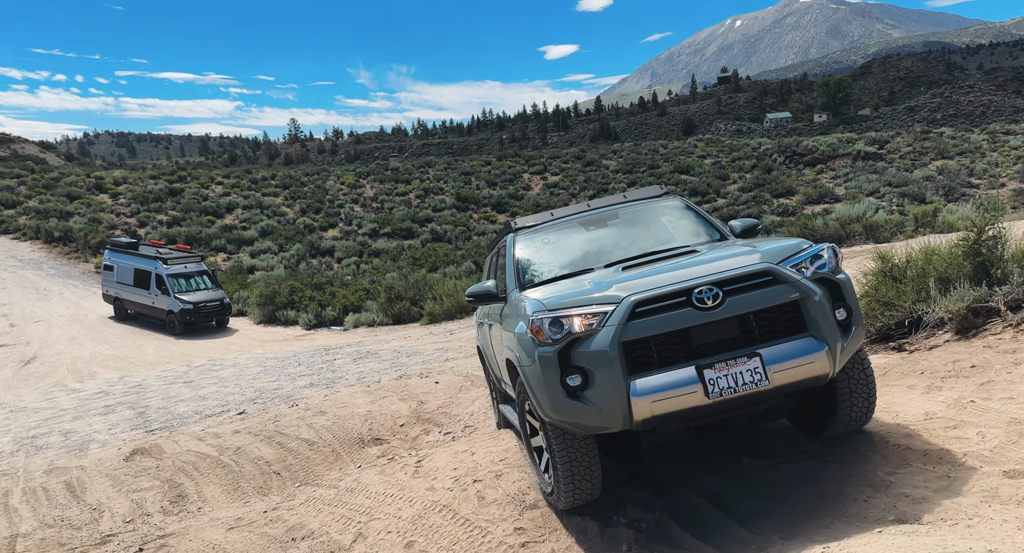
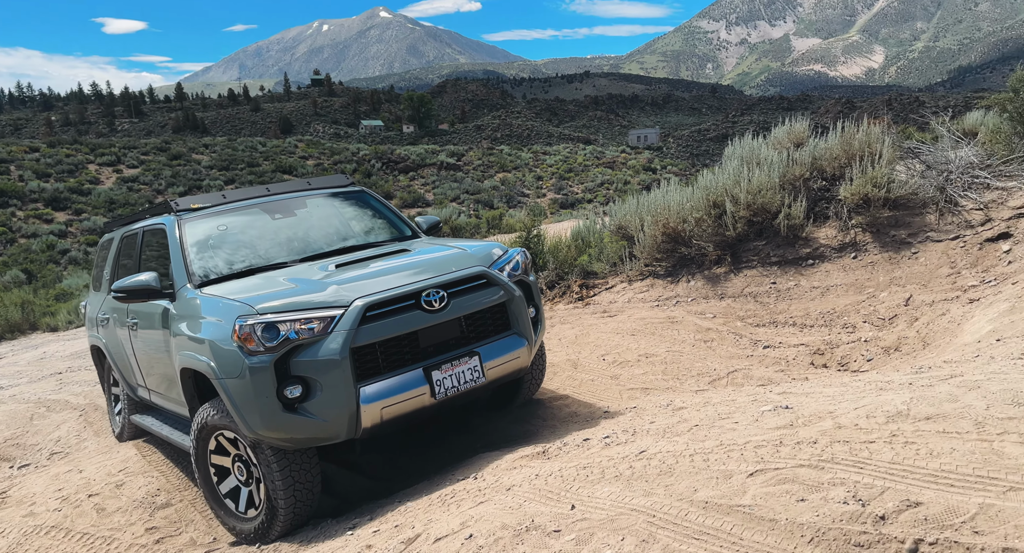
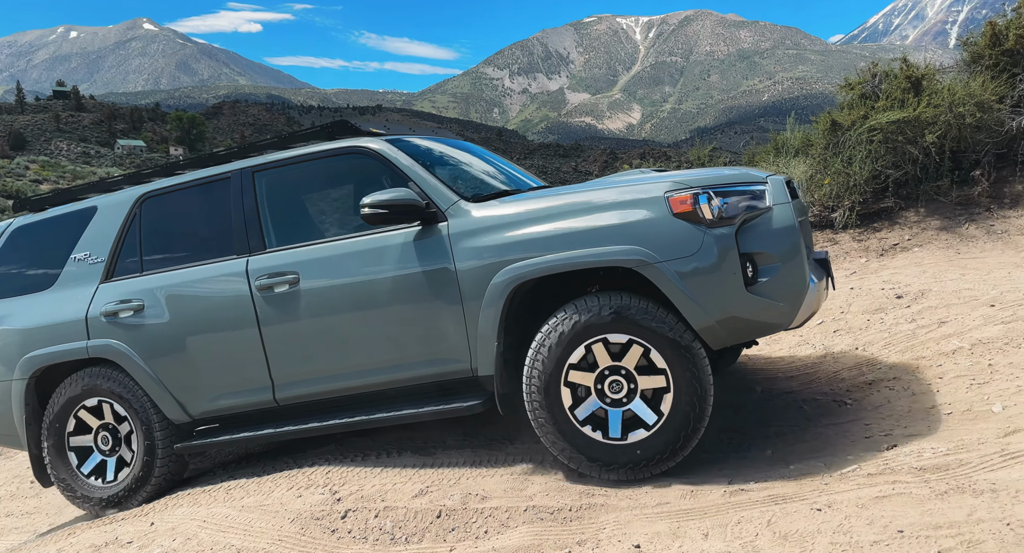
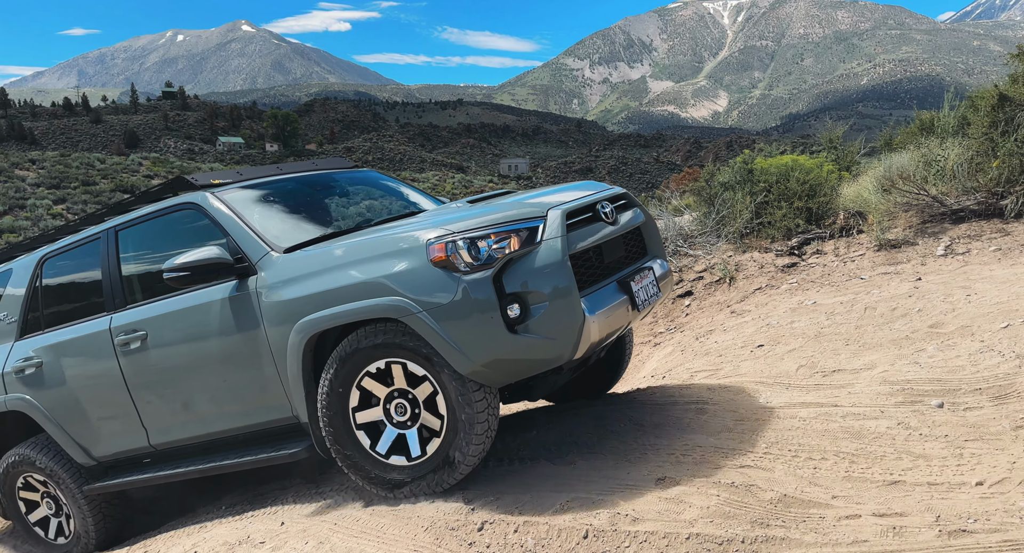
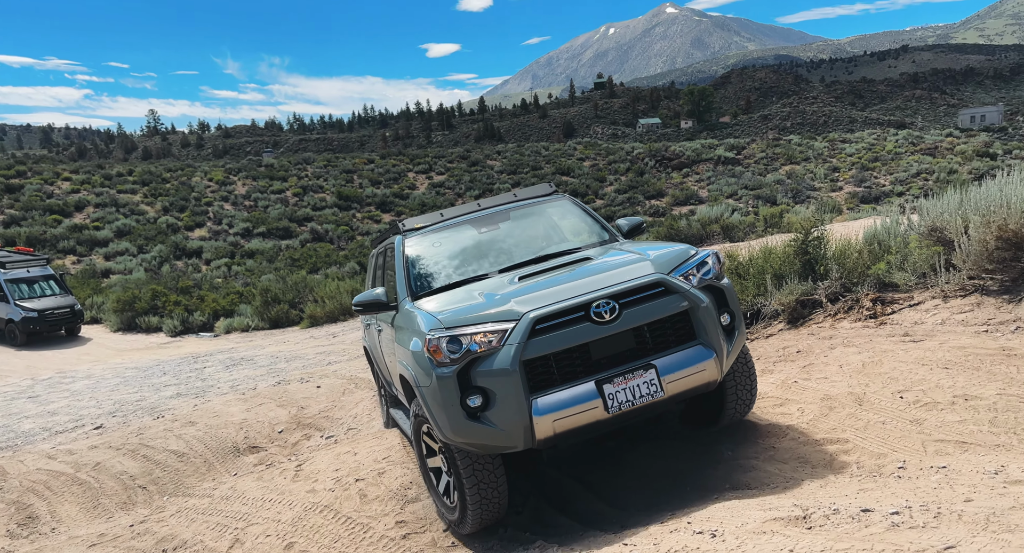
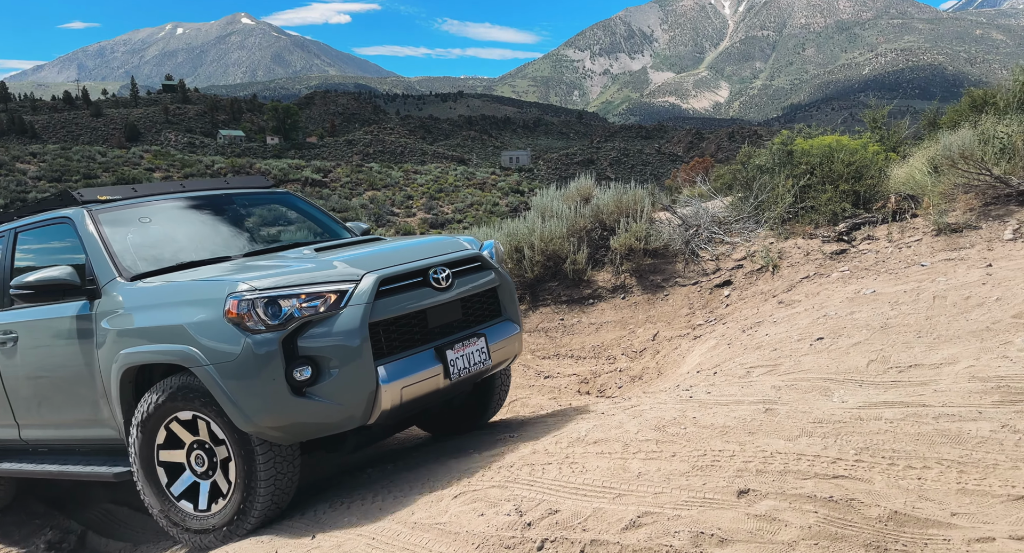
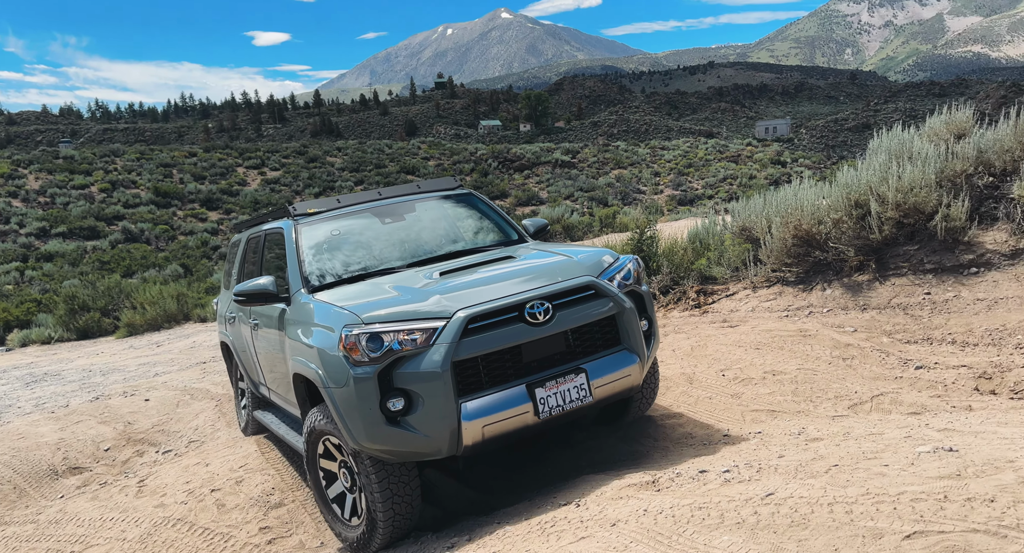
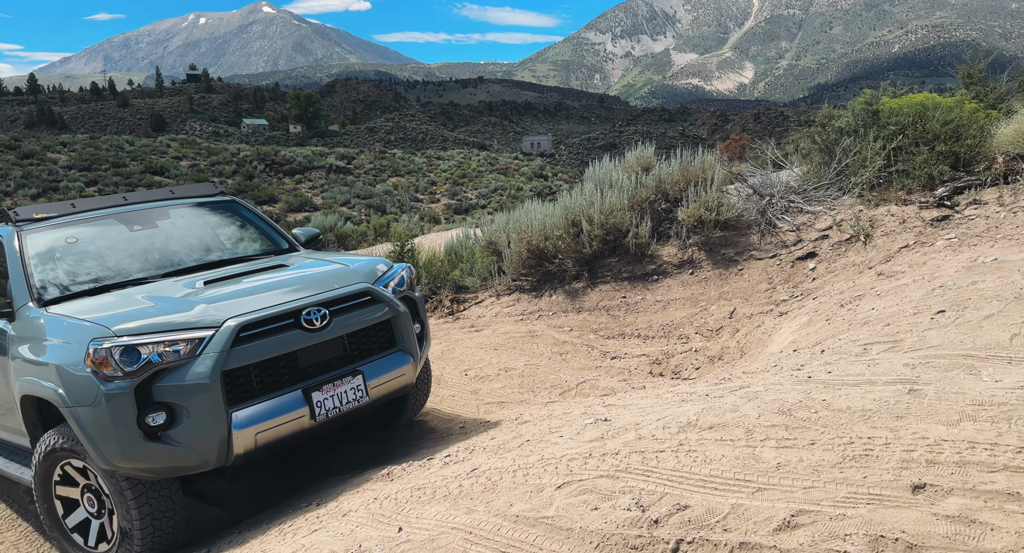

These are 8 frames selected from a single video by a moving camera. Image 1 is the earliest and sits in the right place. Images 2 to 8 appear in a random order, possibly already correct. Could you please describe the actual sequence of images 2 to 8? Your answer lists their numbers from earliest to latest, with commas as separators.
5, 7, 2, 8, 6, 4, 3
